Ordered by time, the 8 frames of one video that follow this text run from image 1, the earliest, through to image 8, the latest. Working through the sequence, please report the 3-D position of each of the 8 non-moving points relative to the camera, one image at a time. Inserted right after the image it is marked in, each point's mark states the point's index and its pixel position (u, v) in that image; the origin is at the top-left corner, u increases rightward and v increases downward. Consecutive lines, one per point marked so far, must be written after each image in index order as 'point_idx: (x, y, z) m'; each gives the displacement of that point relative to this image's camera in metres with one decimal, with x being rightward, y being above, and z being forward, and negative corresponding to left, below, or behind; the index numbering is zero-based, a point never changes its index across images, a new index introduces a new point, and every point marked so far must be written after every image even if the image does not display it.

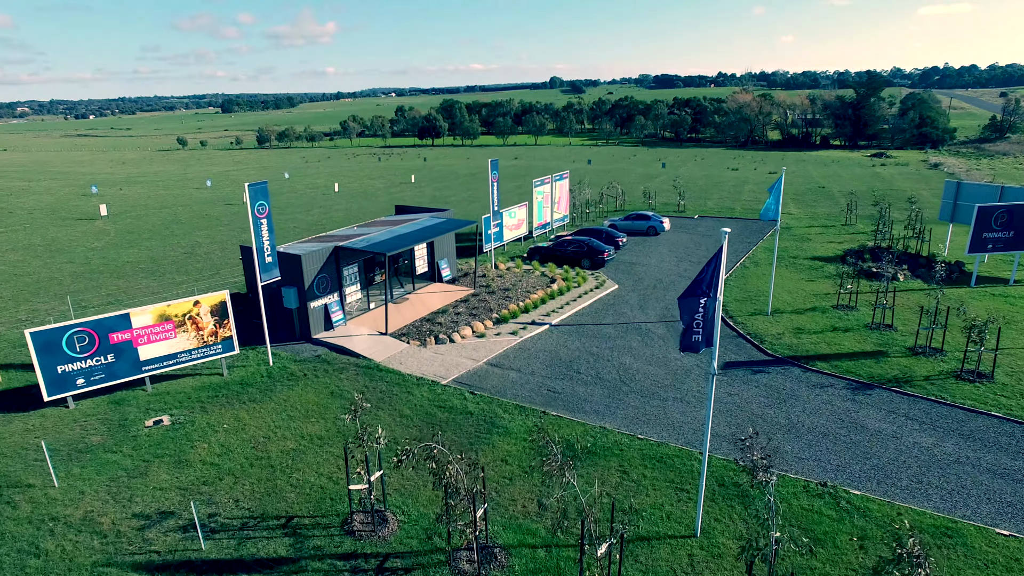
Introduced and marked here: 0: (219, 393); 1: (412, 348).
0: (-6.4, -2.3, +15.9) m
1: (-2.6, -1.6, +19.0) m
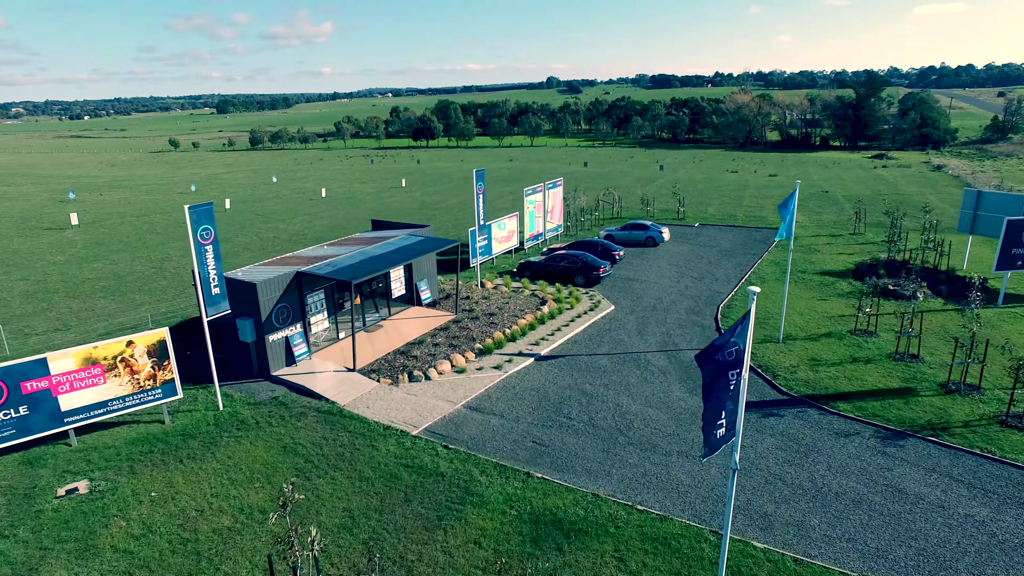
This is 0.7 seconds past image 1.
0: (-6.8, -3.0, +13.8) m
1: (-3.0, -2.3, +16.8) m
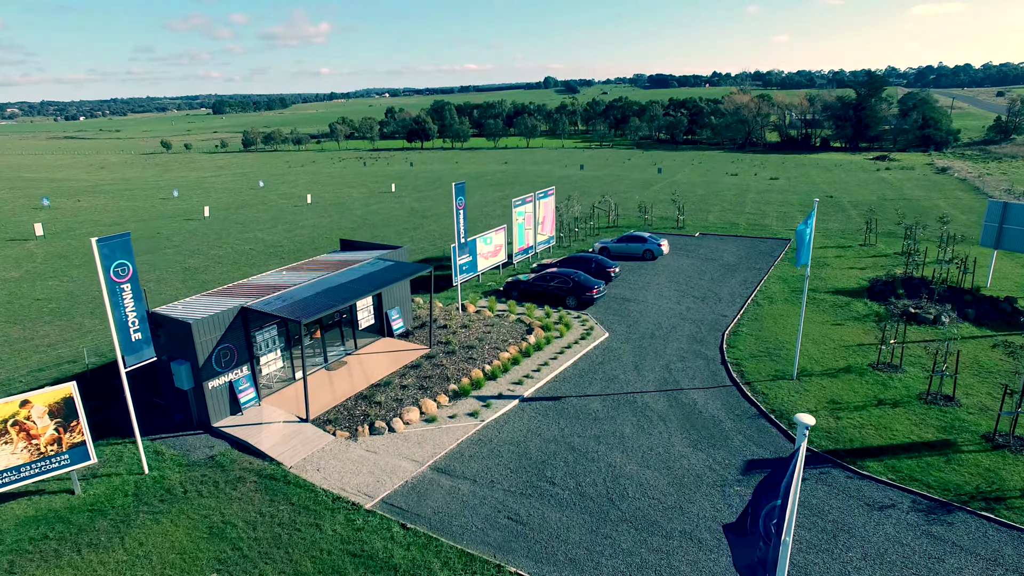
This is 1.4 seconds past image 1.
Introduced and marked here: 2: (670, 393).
0: (-7.2, -3.8, +11.5) m
1: (-3.5, -3.1, +14.5) m
2: (+3.8, -2.5, +17.3) m
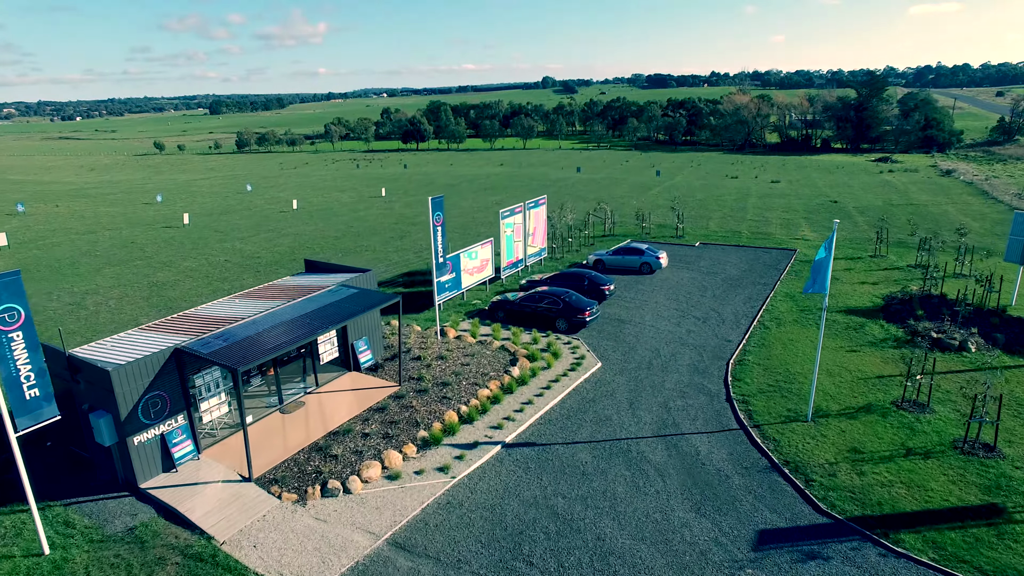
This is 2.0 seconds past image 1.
0: (-7.7, -4.5, +9.4) m
1: (-3.9, -3.8, +12.5) m
2: (+3.3, -3.2, +15.3) m
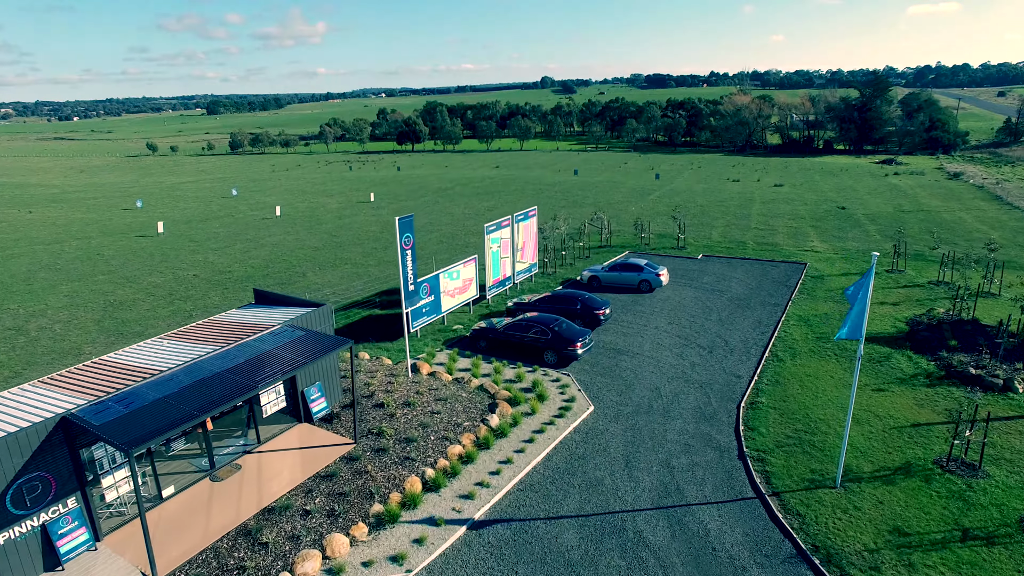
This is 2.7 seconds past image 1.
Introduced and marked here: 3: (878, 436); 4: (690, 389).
0: (-8.2, -5.3, +6.9) m
1: (-4.4, -4.6, +9.9) m
2: (+2.8, -4.0, +12.7) m
3: (+7.8, -3.2, +15.4) m
4: (+4.6, -2.6, +18.7) m
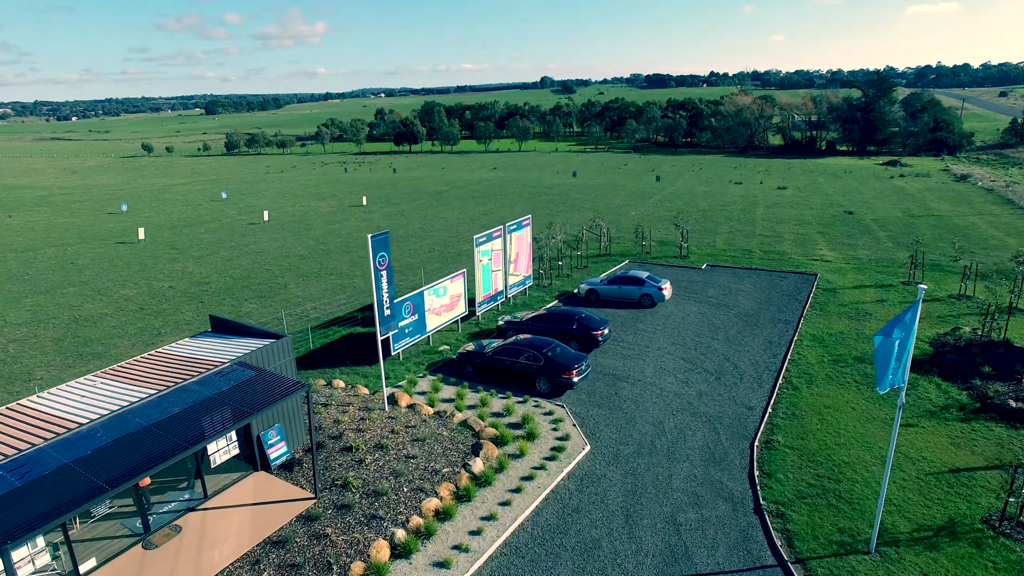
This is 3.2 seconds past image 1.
0: (-8.5, -5.8, +5.0) m
1: (-4.7, -5.1, +8.1) m
2: (+2.5, -4.5, +10.9) m
3: (+7.5, -3.7, +13.6) m
4: (+4.3, -3.2, +16.9) m
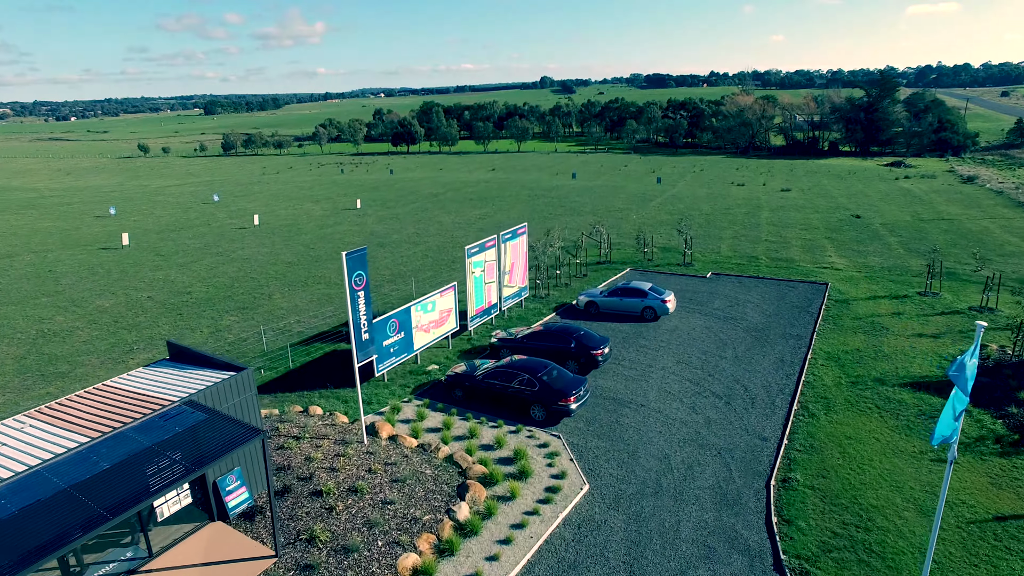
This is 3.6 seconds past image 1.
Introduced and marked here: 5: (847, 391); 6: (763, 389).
0: (-8.6, -6.3, +3.5) m
1: (-4.9, -5.6, +6.6) m
2: (+2.4, -5.0, +9.4) m
3: (+7.3, -4.2, +12.1) m
4: (+4.1, -3.6, +15.4) m
5: (+8.7, -2.6, +18.8) m
6: (+6.7, -2.6, +19.2) m
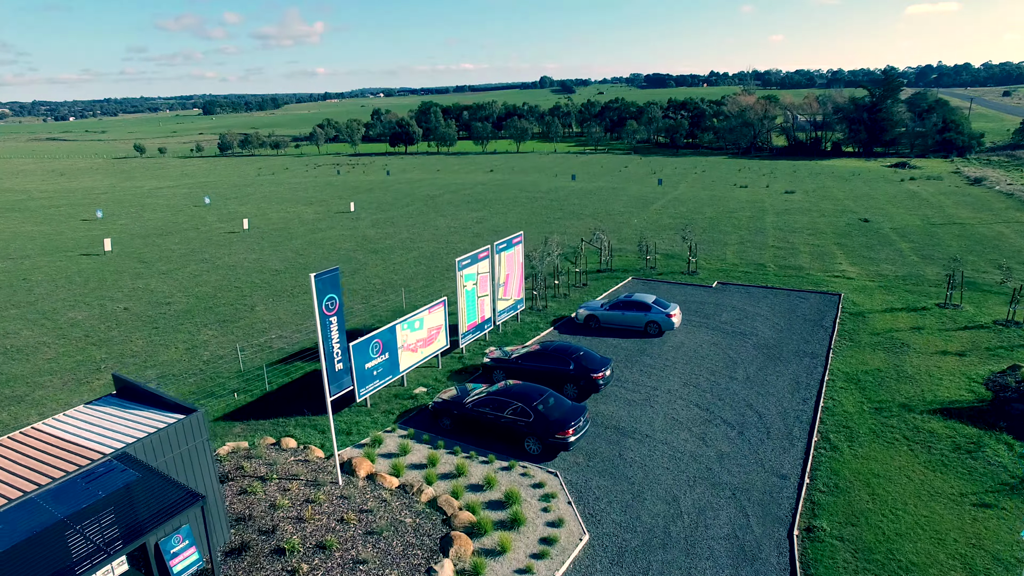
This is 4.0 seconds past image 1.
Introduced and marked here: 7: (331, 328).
0: (-8.8, -6.7, +1.9) m
1: (-5.0, -6.0, +5.0) m
2: (+2.2, -5.4, +7.8) m
3: (+7.1, -4.6, +10.5) m
4: (+4.0, -4.0, +13.8) m
5: (+8.5, -3.1, +17.2) m
6: (+6.5, -3.1, +17.6) m
7: (-3.4, -0.8, +13.9) m
